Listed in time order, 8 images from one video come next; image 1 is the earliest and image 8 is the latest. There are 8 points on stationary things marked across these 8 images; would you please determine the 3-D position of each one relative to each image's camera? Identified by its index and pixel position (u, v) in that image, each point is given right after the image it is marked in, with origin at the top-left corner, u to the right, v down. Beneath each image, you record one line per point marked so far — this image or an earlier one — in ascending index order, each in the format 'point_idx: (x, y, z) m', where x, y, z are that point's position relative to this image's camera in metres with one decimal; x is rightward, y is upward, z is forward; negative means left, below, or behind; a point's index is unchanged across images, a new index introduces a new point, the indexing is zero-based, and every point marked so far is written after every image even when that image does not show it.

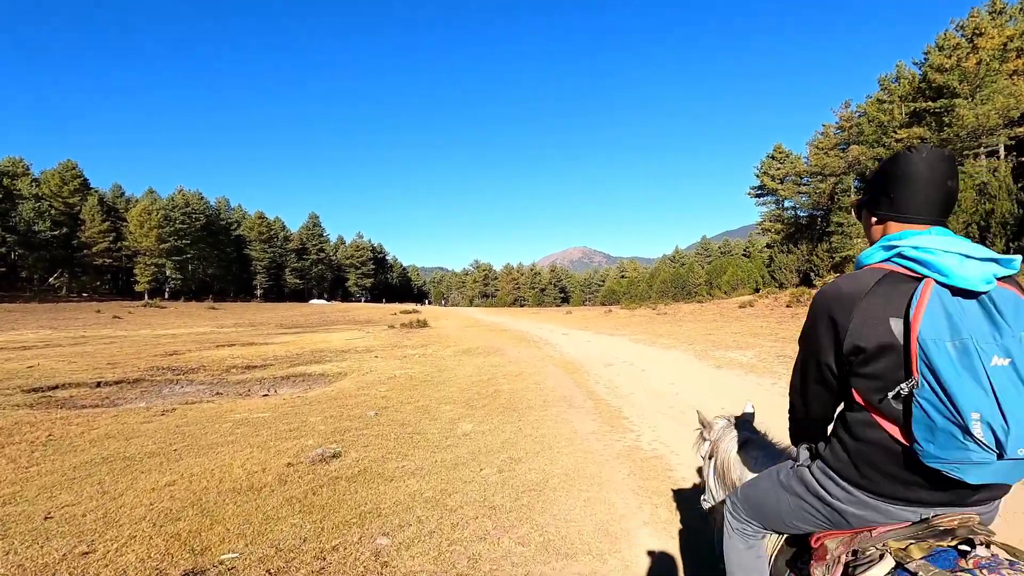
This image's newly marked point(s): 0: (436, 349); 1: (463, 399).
0: (-3.0, -2.4, +19.3) m
1: (-1.0, -2.1, +9.4) m
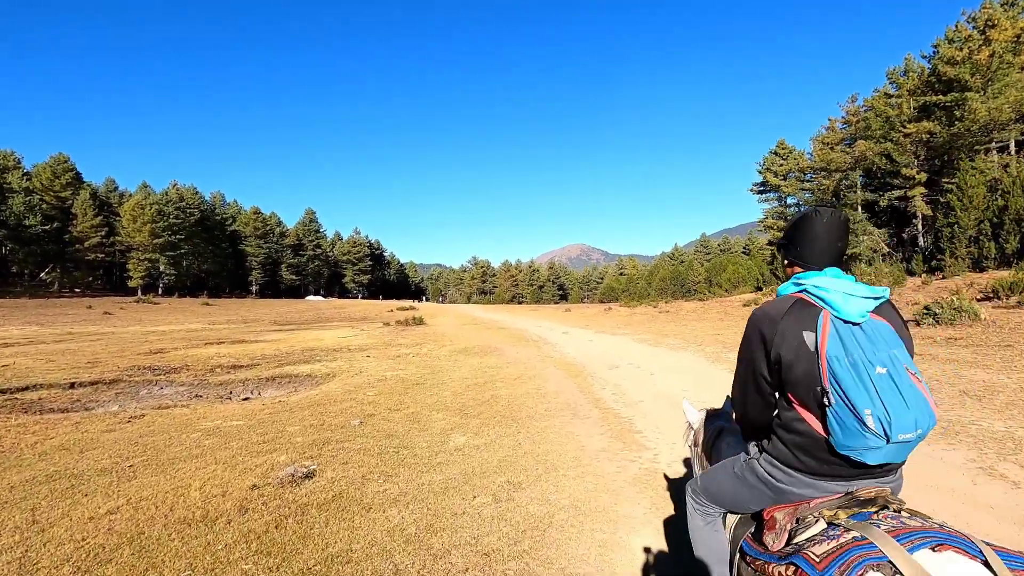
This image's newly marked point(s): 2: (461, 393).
0: (-3.1, -2.3, +18.5) m
1: (-1.0, -2.1, +8.7) m
2: (-1.0, -2.1, +9.7) m
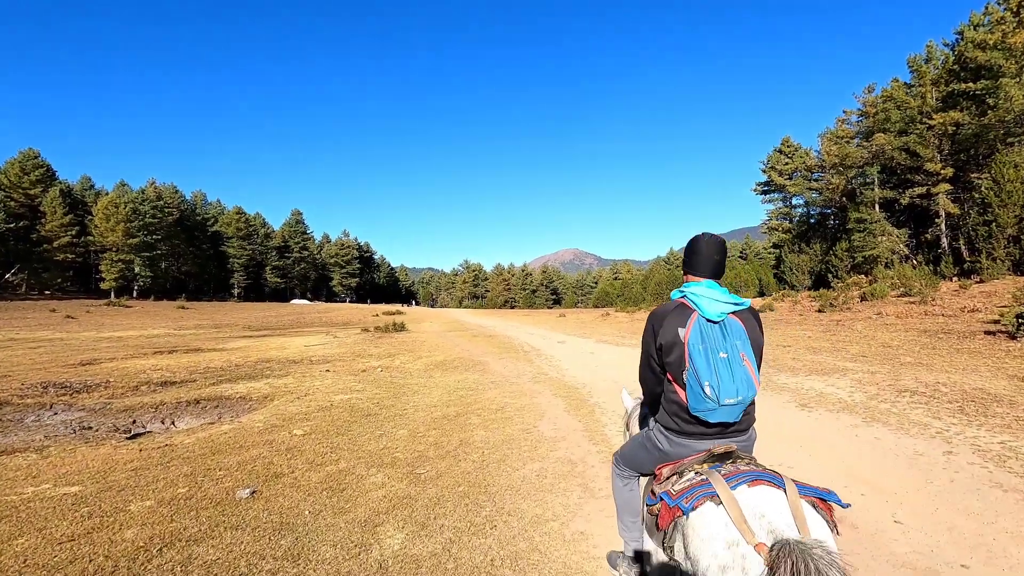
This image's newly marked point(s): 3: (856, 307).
0: (-3.5, -2.4, +15.8) m
1: (-1.3, -2.1, +6.0) m
2: (-1.3, -2.1, +7.0) m
3: (+13.5, -0.8, +19.1) m
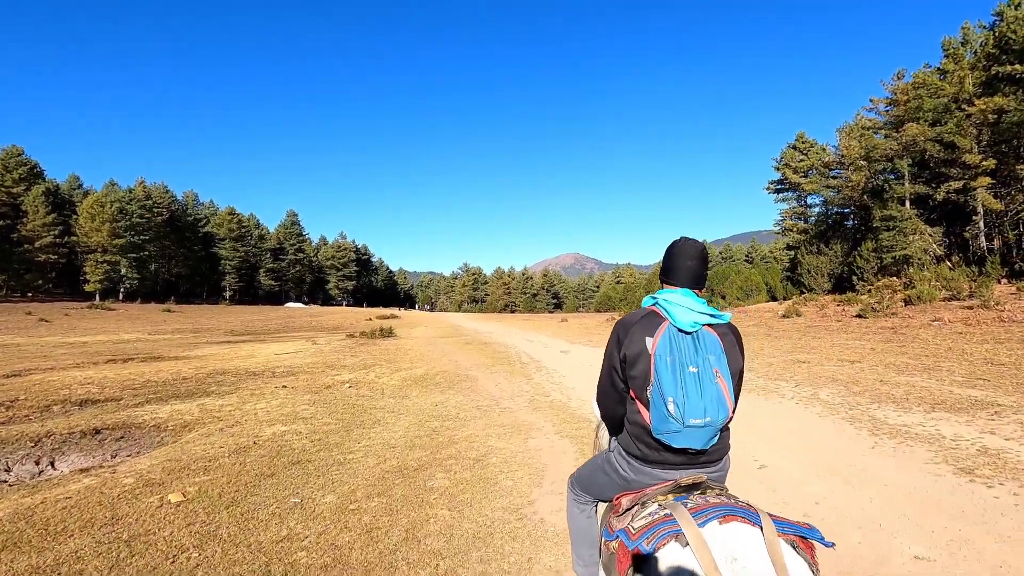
0: (-3.7, -2.4, +13.4) m
1: (-1.4, -2.0, +3.6) m
2: (-1.4, -2.0, +4.6) m
3: (+13.3, -0.8, +16.7) m
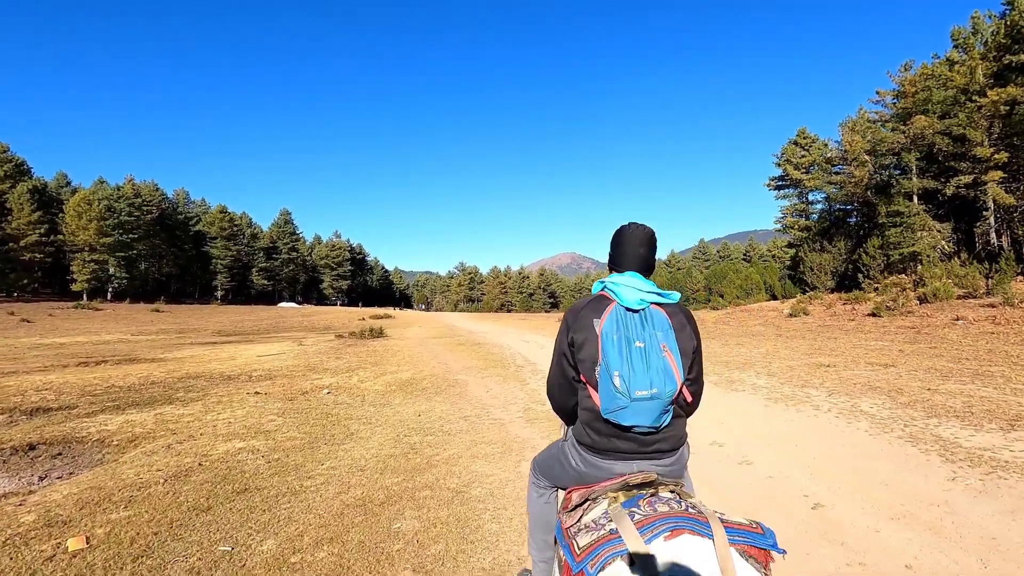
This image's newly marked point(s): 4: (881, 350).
0: (-3.8, -2.3, +12.4) m
1: (-1.5, -1.9, +2.6) m
2: (-1.5, -1.9, +3.6) m
3: (+13.1, -0.7, +15.8) m
4: (+7.6, -1.3, +10.1) m
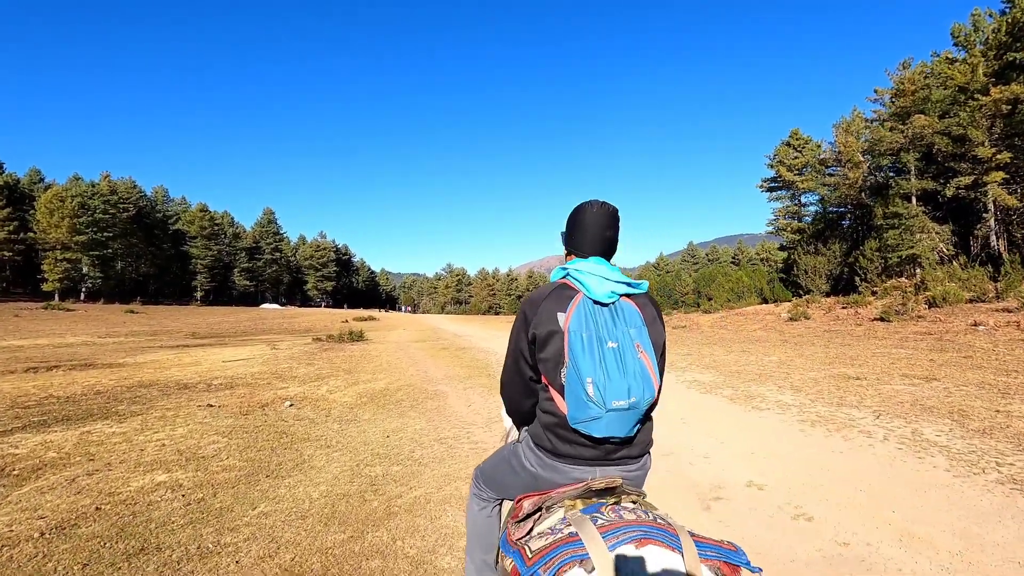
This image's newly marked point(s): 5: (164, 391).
0: (-4.1, -2.3, +11.1) m
1: (-1.6, -1.9, +1.4) m
2: (-1.7, -1.9, +2.4) m
3: (+12.8, -0.8, +14.9) m
4: (+7.4, -1.3, +9.1) m
5: (-8.4, -2.5, +11.8) m
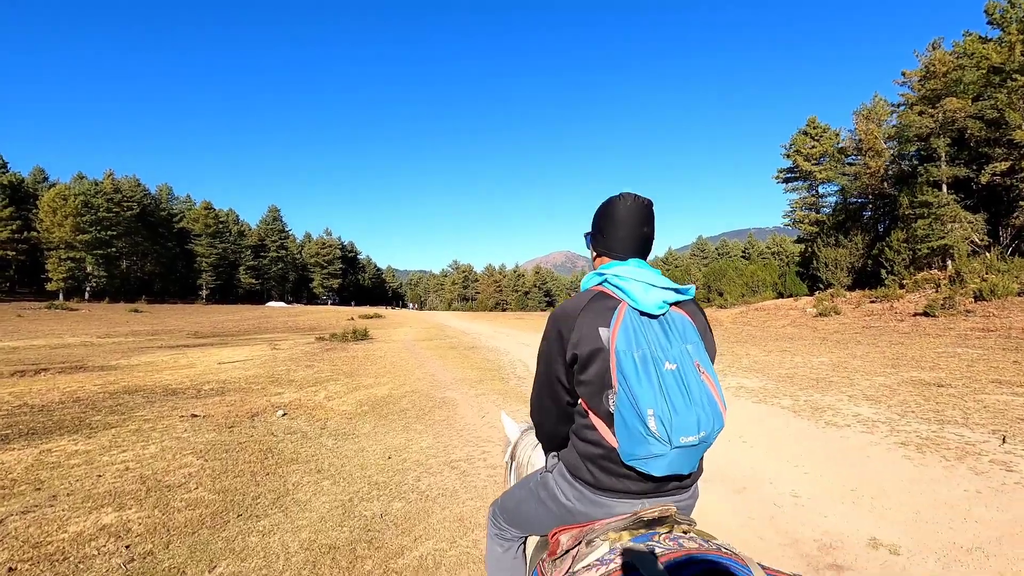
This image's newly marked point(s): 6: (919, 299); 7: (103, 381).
0: (-3.8, -2.2, +10.1) m
1: (-1.4, -1.8, +0.4) m
2: (-1.4, -1.9, +1.4) m
3: (+13.1, -0.6, +13.7) m
4: (+7.7, -1.2, +8.0) m
5: (-8.0, -2.4, +10.9) m
6: (+15.6, -0.3, +18.8) m
7: (-11.2, -2.6, +13.6) m
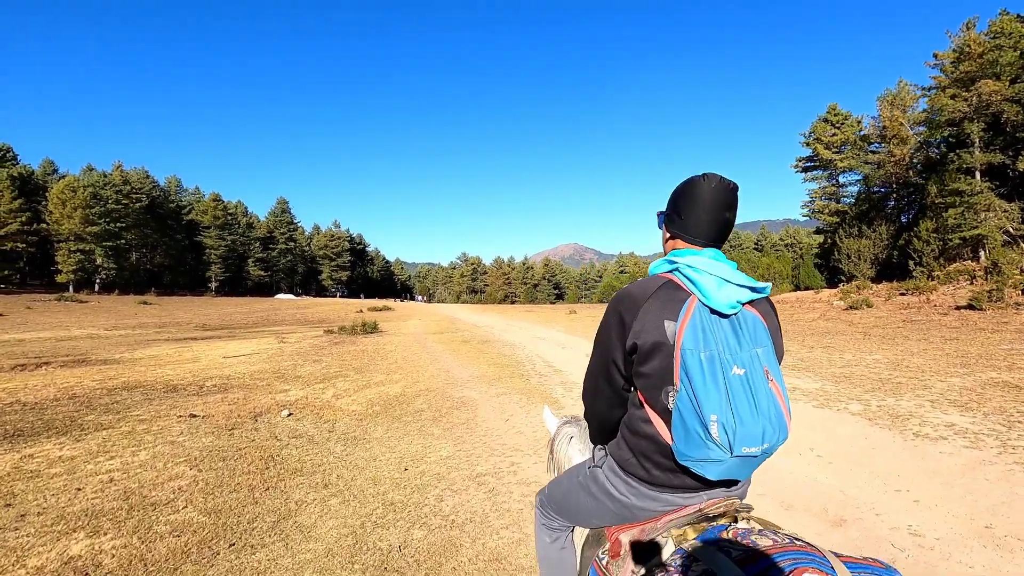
0: (-3.4, -2.0, +9.5) m
1: (-1.1, -1.8, -0.3) m
2: (-1.2, -1.8, +0.7) m
3: (+13.6, -0.4, +12.8) m
4: (+8.0, -1.0, +7.1) m
5: (-7.6, -2.2, +10.3) m
6: (+16.1, 0.0, +17.8) m
7: (-10.7, -2.3, +13.1) m
